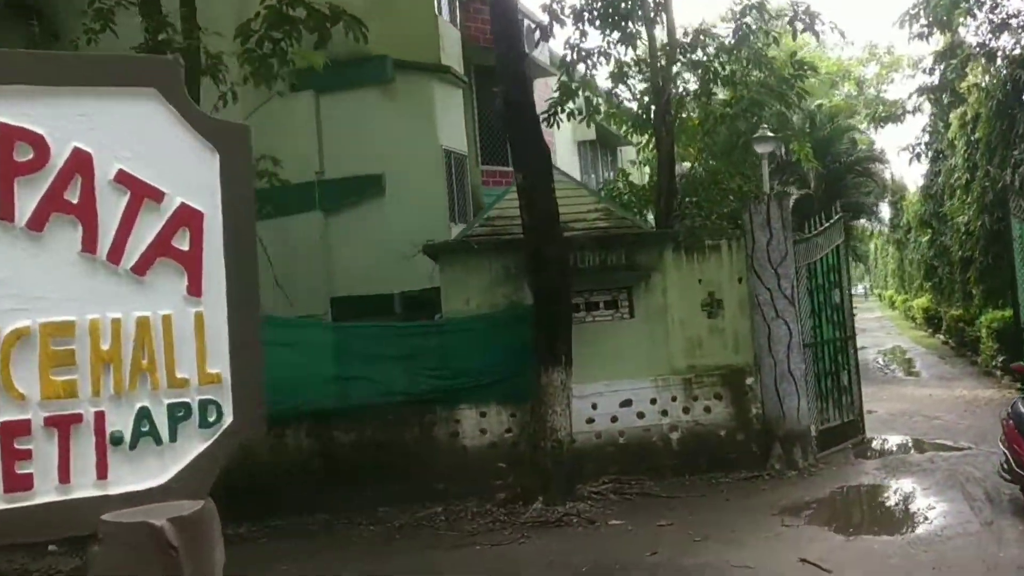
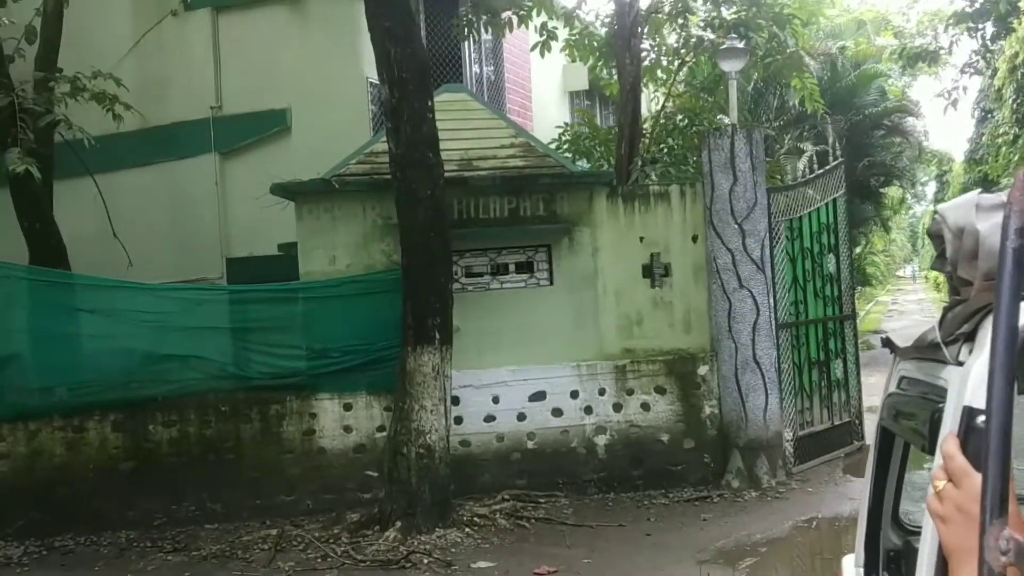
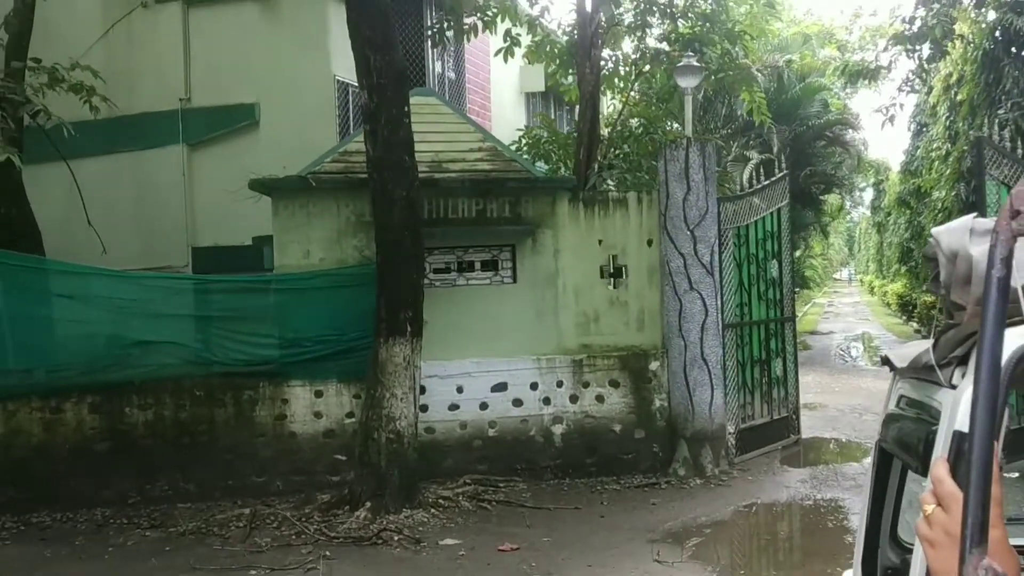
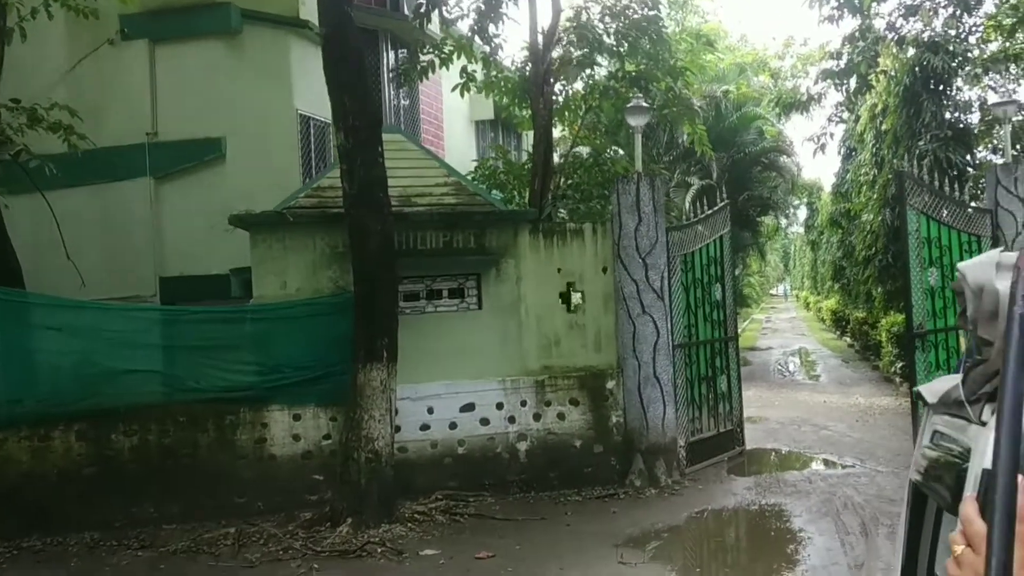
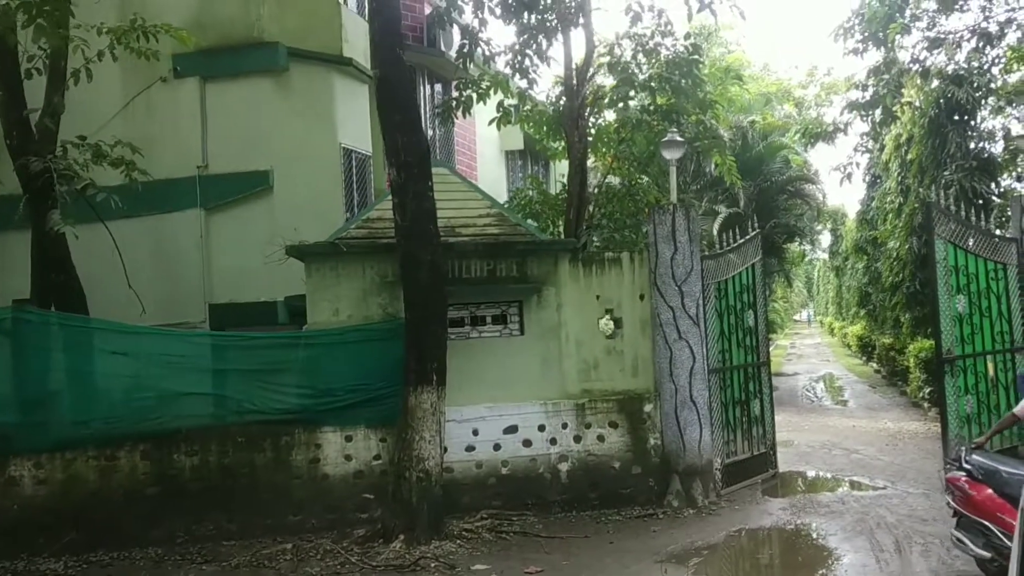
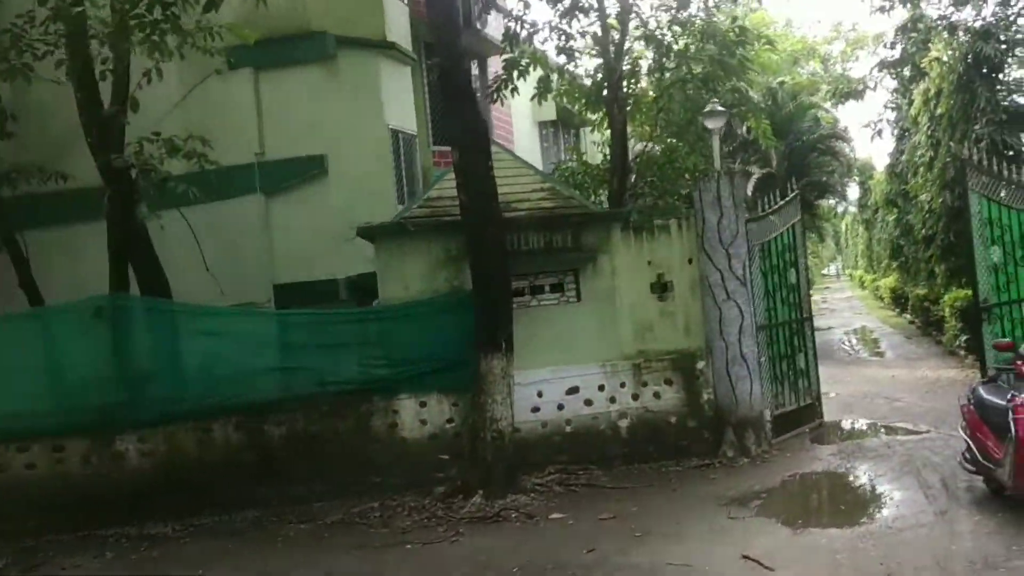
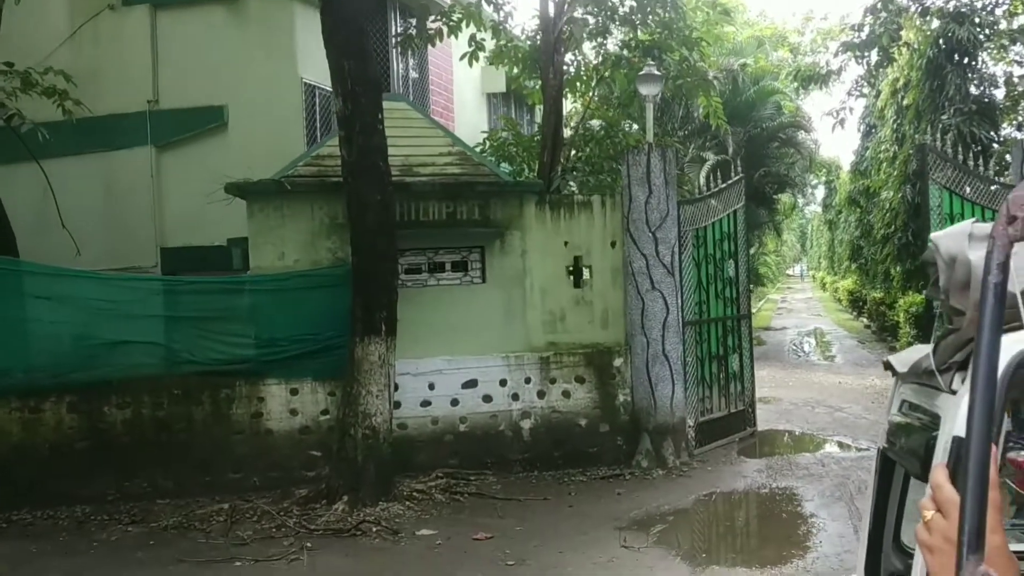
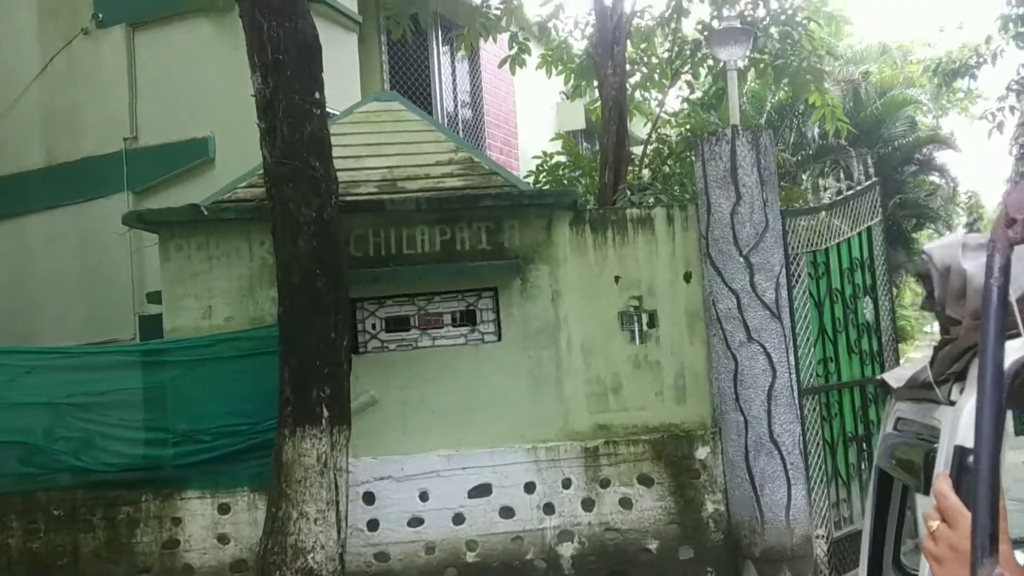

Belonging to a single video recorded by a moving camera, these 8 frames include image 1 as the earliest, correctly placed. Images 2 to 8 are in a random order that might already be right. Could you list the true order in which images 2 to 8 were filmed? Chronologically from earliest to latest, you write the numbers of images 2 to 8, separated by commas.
6, 5, 4, 7, 3, 2, 8
